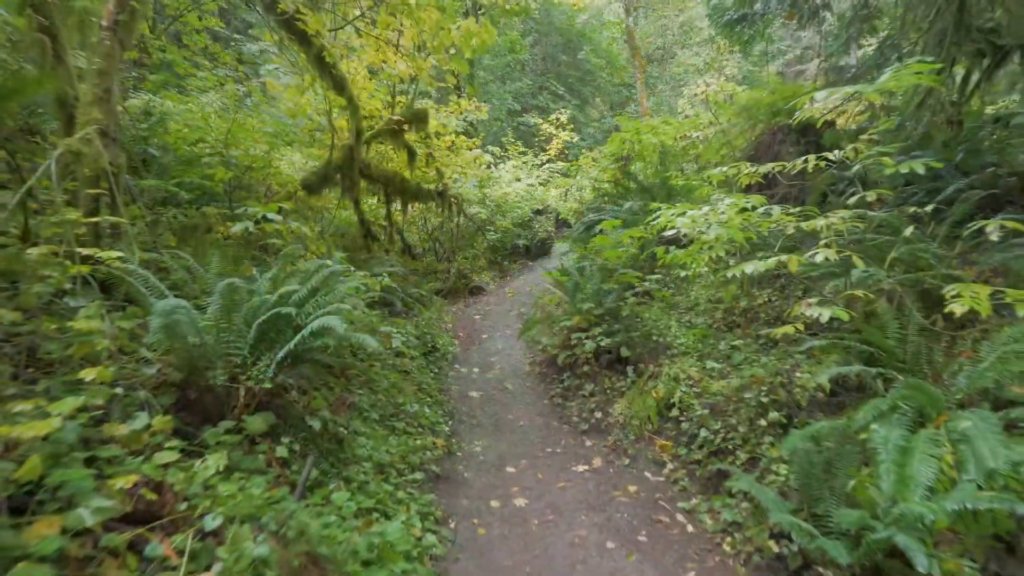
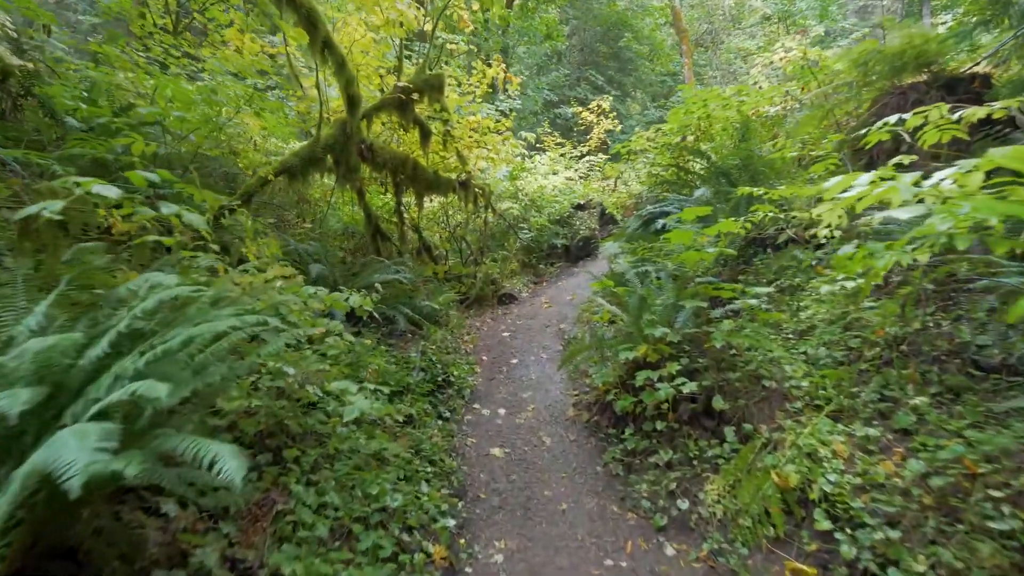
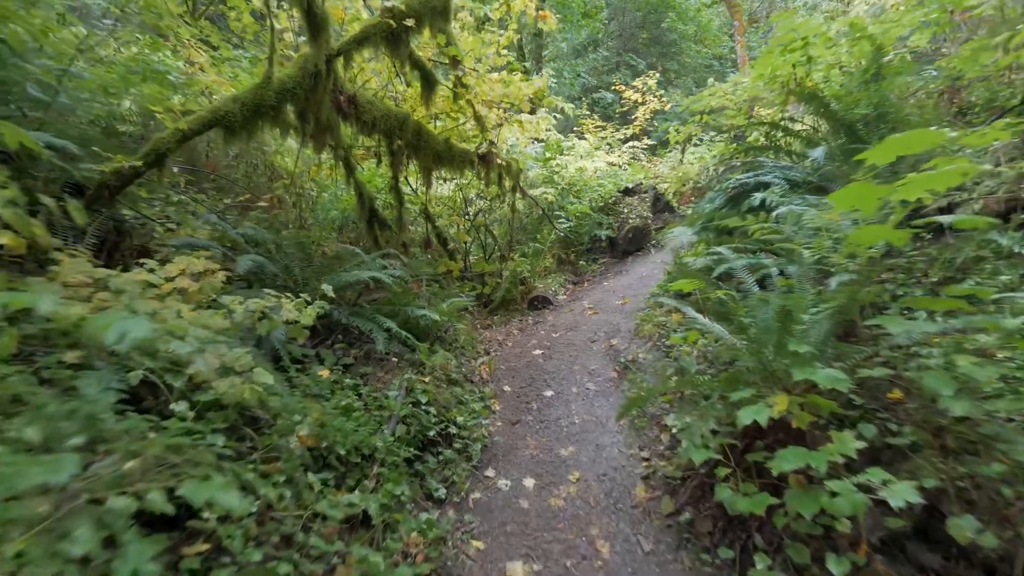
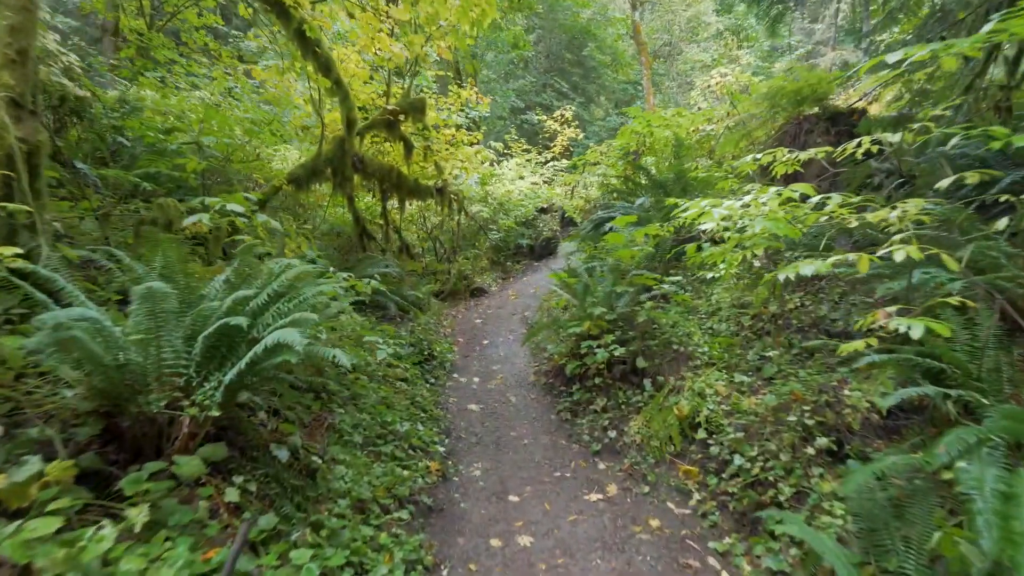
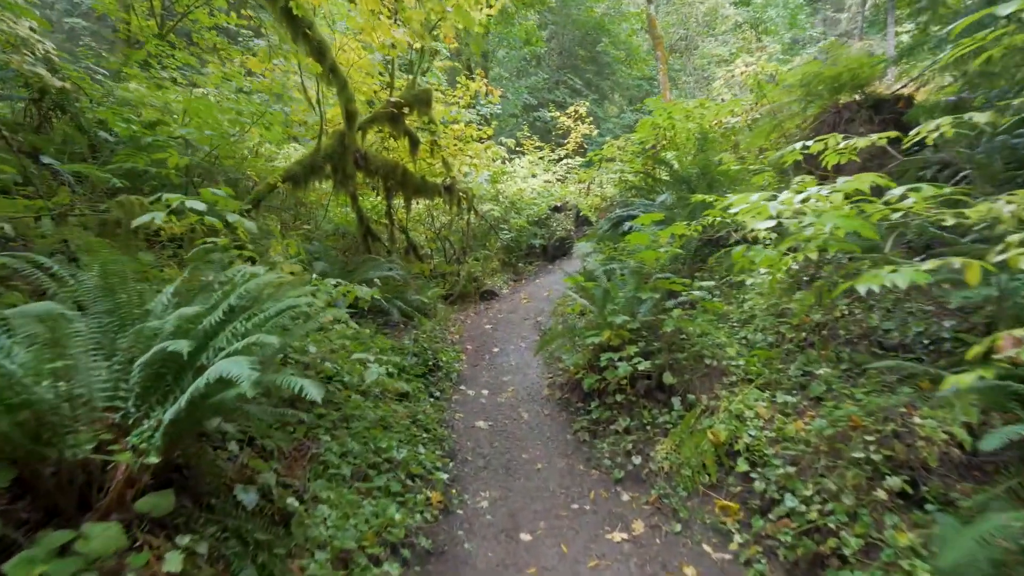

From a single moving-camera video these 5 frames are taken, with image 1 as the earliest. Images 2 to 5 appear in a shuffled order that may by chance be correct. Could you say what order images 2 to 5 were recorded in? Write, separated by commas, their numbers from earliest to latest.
4, 5, 2, 3
